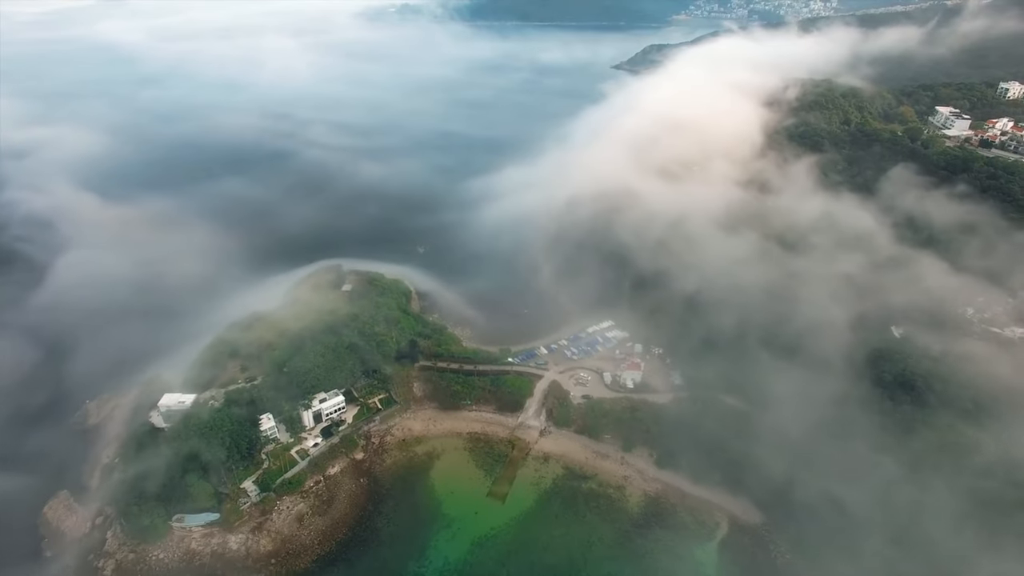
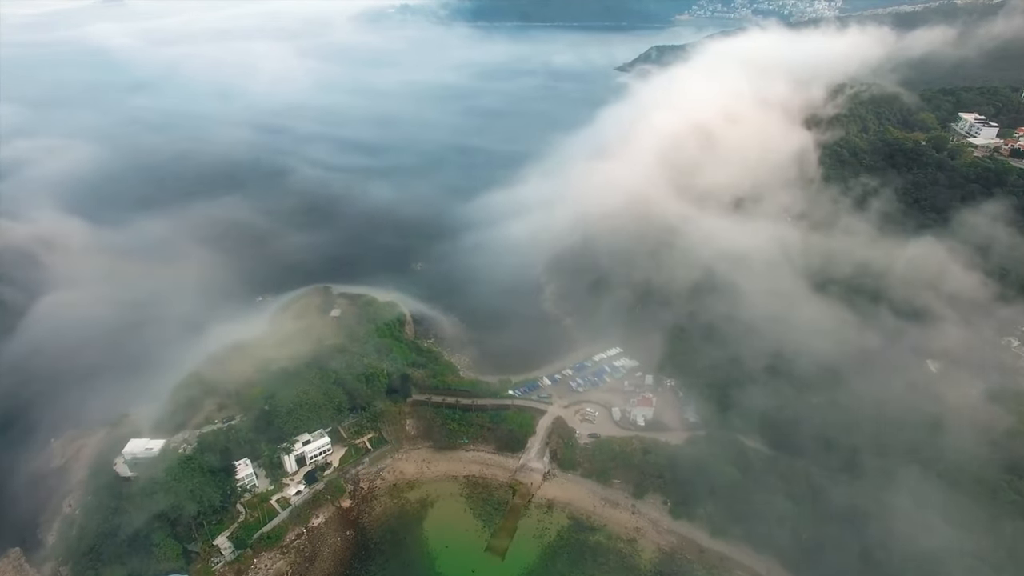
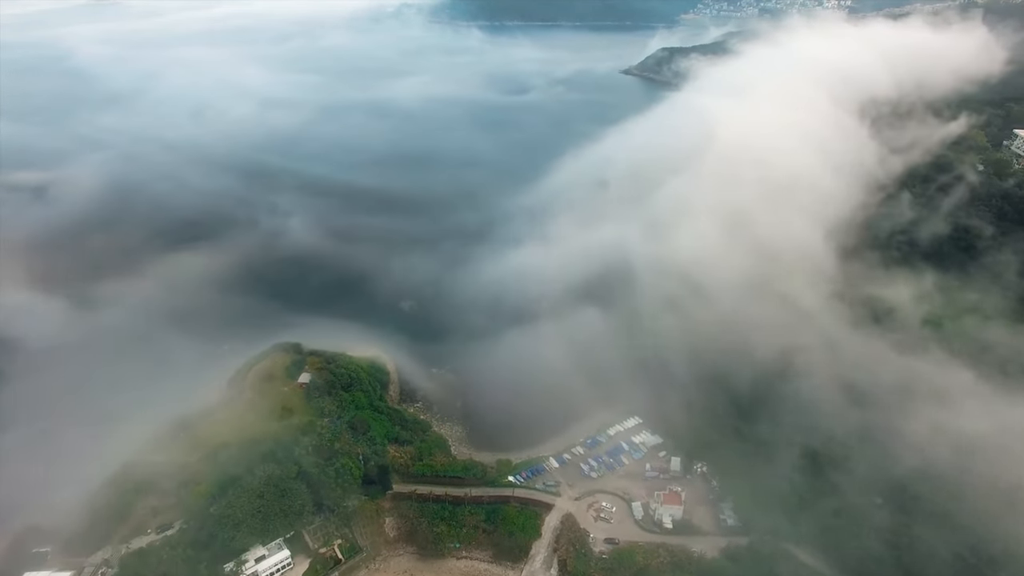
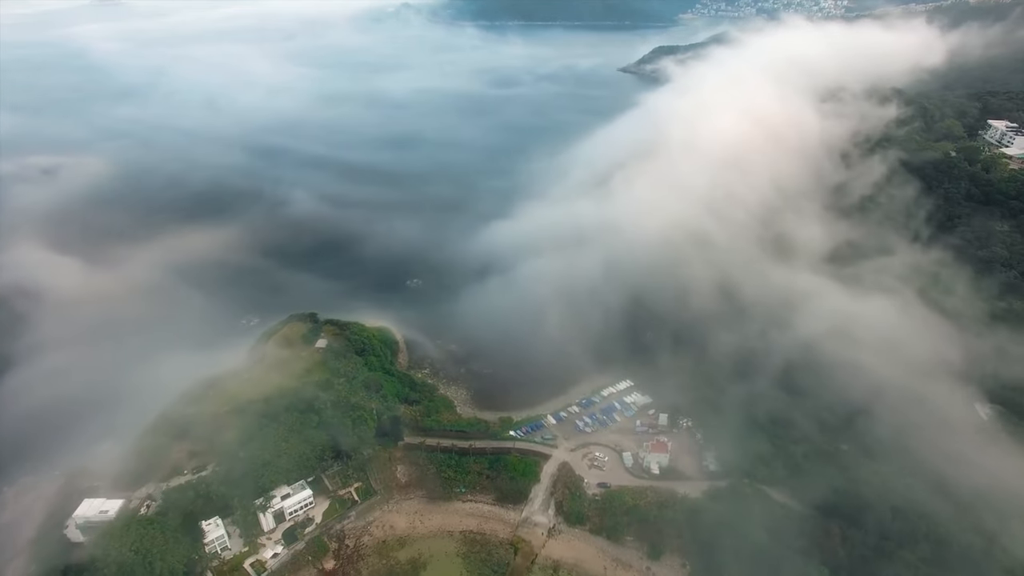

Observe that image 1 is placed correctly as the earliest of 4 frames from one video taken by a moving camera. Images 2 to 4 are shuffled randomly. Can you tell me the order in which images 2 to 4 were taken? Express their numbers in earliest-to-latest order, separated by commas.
2, 4, 3
